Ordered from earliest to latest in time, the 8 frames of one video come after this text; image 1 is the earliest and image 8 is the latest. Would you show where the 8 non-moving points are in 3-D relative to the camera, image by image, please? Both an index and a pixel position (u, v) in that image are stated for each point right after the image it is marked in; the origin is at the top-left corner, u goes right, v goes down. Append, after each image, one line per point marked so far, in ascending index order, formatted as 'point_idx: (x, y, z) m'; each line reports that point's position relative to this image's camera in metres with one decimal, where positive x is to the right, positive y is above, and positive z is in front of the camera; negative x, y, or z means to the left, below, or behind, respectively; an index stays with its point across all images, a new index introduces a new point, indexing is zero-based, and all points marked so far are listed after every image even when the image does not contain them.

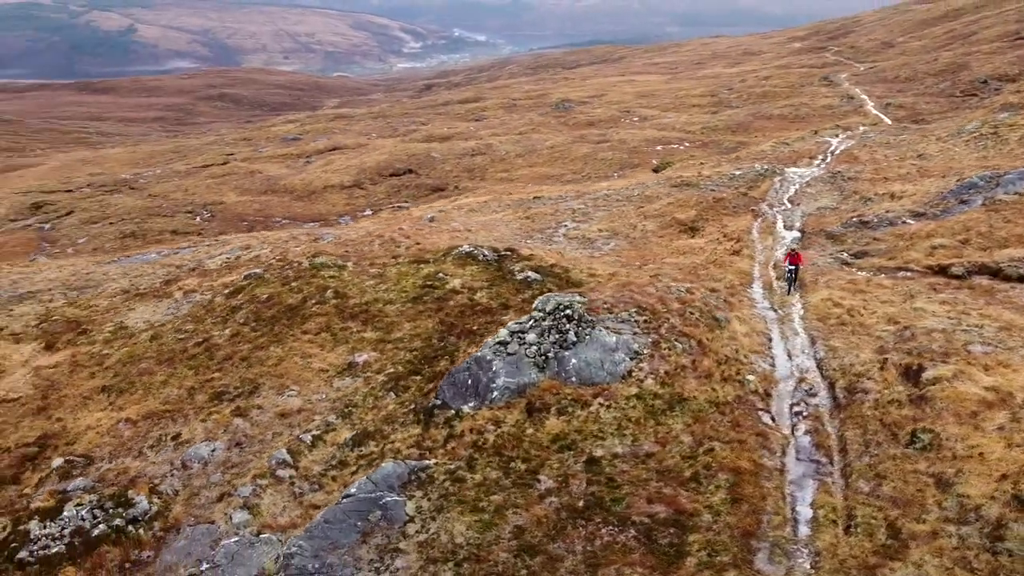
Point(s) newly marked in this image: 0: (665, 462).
0: (+3.5, -4.1, +18.8) m
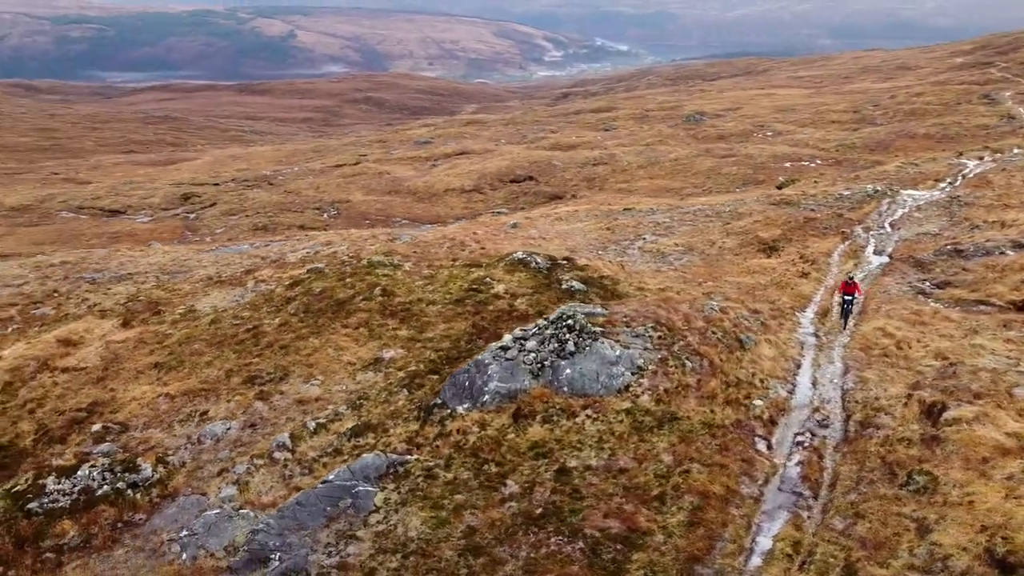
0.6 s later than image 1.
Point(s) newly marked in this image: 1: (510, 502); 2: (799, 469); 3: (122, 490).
0: (+2.8, -4.4, +18.6) m
1: (-0.1, -4.8, +18.0) m
2: (+6.9, -4.4, +19.3) m
3: (-9.7, -5.0, +19.5) m
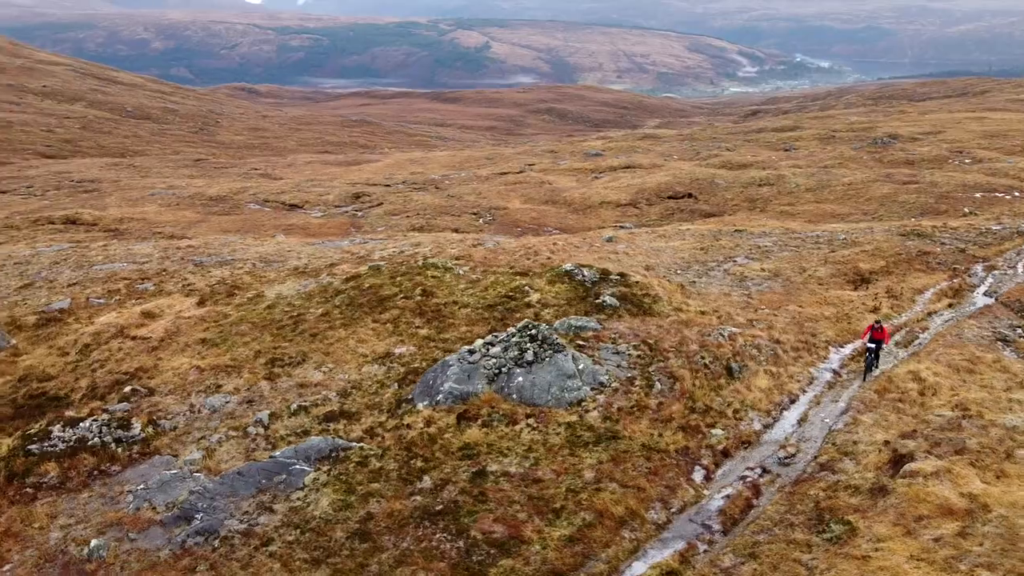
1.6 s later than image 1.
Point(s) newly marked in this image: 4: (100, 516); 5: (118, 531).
0: (+0.7, -4.7, +18.7) m
1: (-2.3, -4.9, +18.7) m
2: (+4.9, -5.0, +18.6) m
3: (-11.3, -4.3, +22.2) m
4: (-10.1, -5.5, +19.4) m
5: (-9.3, -5.7, +18.7) m
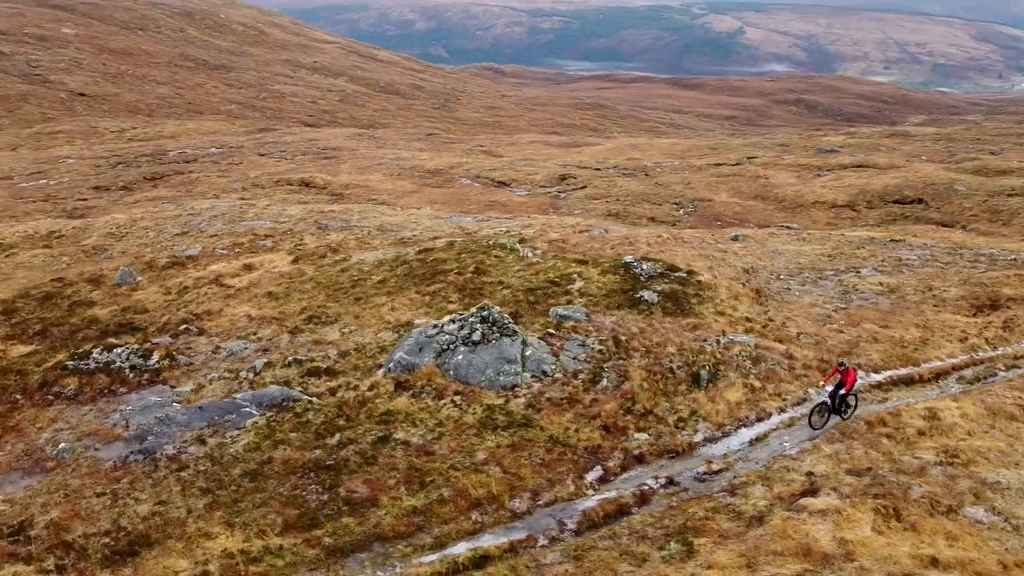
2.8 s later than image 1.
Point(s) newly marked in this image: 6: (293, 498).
0: (-2.0, -4.2, +19.4) m
1: (-4.9, -4.1, +20.2) m
2: (+1.9, -4.9, +18.2) m
3: (-12.6, -2.6, +25.9) m
4: (-12.3, -3.9, +22.9) m
5: (-11.7, -4.2, +22.1) m
6: (-5.0, -4.8, +18.2) m
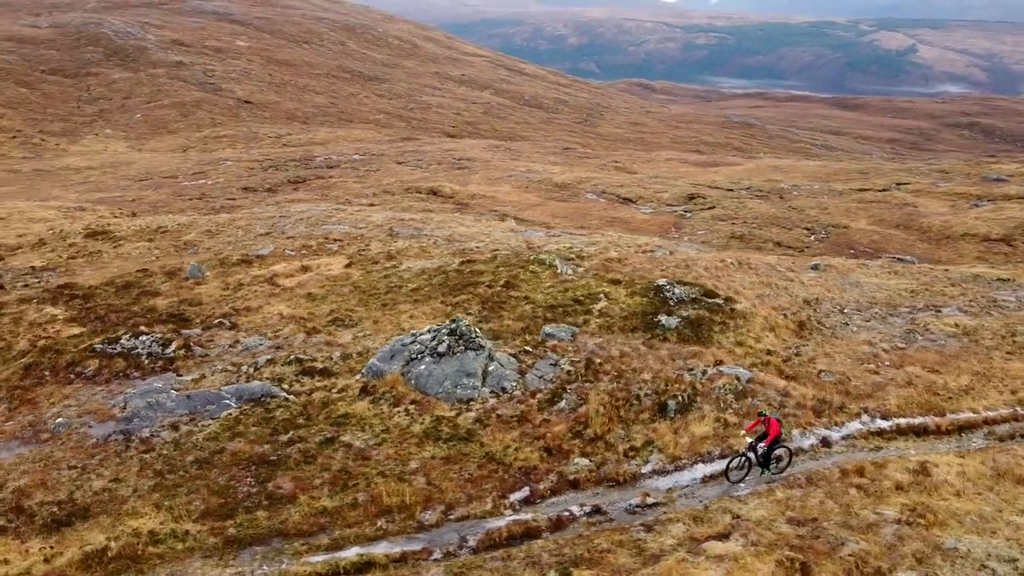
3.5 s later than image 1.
0: (-3.8, -4.4, +19.9) m
1: (-6.5, -4.1, +21.1) m
2: (-0.1, -5.3, +18.0) m
3: (-13.0, -2.4, +28.1) m
4: (-13.2, -3.6, +25.1) m
5: (-12.9, -3.9, +24.2) m
6: (-6.9, -4.8, +19.2) m
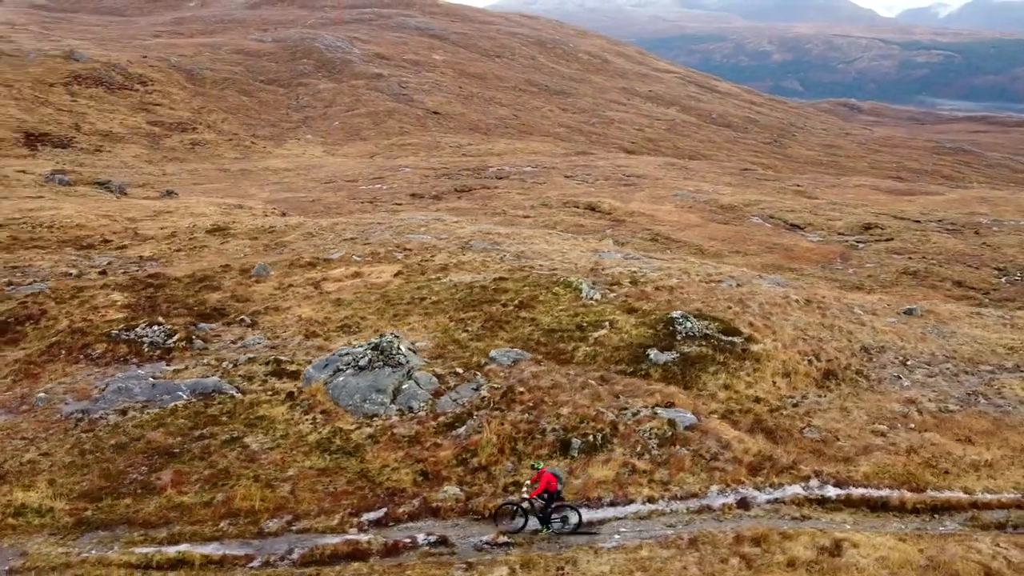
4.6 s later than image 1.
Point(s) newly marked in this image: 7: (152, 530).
0: (-7.0, -4.6, +20.7) m
1: (-9.3, -4.2, +22.5) m
2: (-3.9, -5.8, +18.1) m
3: (-14.0, -2.1, +30.7) m
4: (-15.0, -3.3, +27.8) m
5: (-14.9, -3.5, +26.8) m
6: (-10.2, -4.8, +20.7) m
7: (-8.2, -5.5, +18.1) m
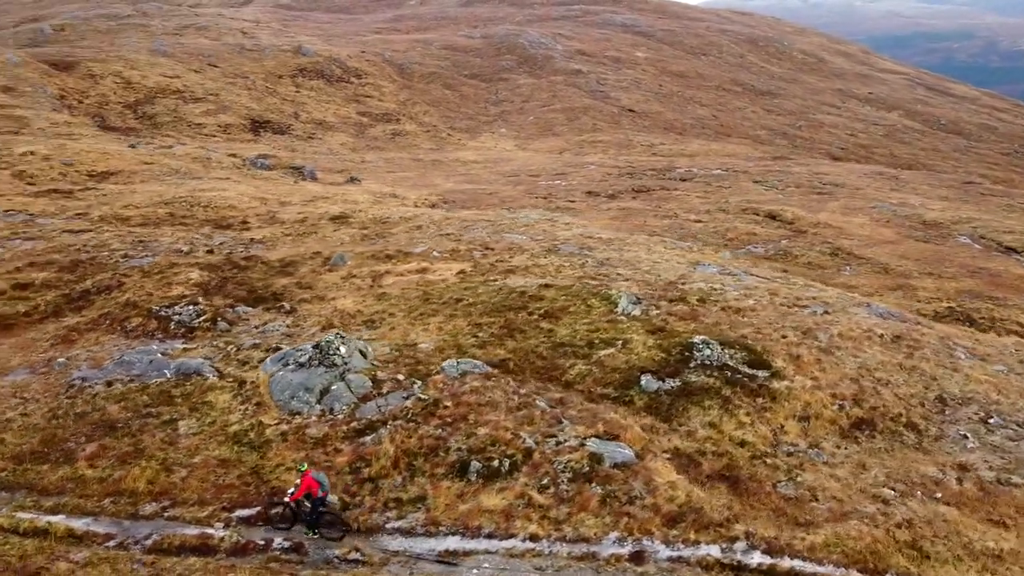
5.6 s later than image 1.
0: (-9.6, -4.4, +21.7) m
1: (-11.4, -3.8, +24.0) m
2: (-7.3, -5.7, +18.5) m
3: (-13.9, -1.4, +33.1) m
4: (-15.7, -2.4, +30.5) m
5: (-15.8, -2.7, +29.5) m
6: (-12.8, -4.2, +22.5) m
7: (-11.4, -5.1, +19.5) m
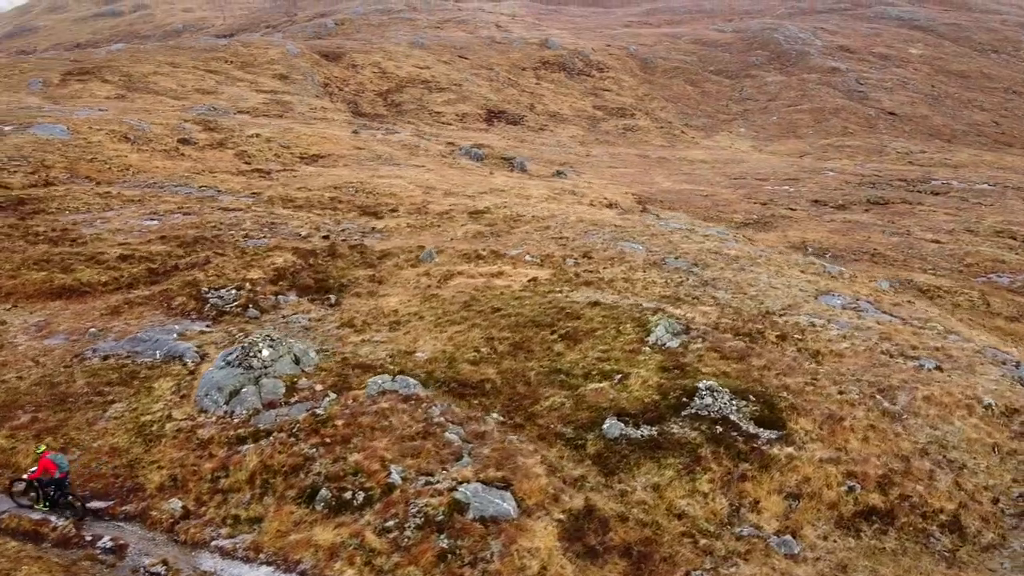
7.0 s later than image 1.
0: (-12.5, -4.0, +23.0) m
1: (-13.5, -3.2, +25.7) m
2: (-11.4, -5.5, +19.3) m
3: (-13.1, -0.7, +35.0) m
4: (-15.6, -1.5, +33.0) m
5: (-16.0, -1.8, +32.1) m
6: (-15.3, -3.6, +24.6) m
7: (-14.9, -4.6, +21.4) m
